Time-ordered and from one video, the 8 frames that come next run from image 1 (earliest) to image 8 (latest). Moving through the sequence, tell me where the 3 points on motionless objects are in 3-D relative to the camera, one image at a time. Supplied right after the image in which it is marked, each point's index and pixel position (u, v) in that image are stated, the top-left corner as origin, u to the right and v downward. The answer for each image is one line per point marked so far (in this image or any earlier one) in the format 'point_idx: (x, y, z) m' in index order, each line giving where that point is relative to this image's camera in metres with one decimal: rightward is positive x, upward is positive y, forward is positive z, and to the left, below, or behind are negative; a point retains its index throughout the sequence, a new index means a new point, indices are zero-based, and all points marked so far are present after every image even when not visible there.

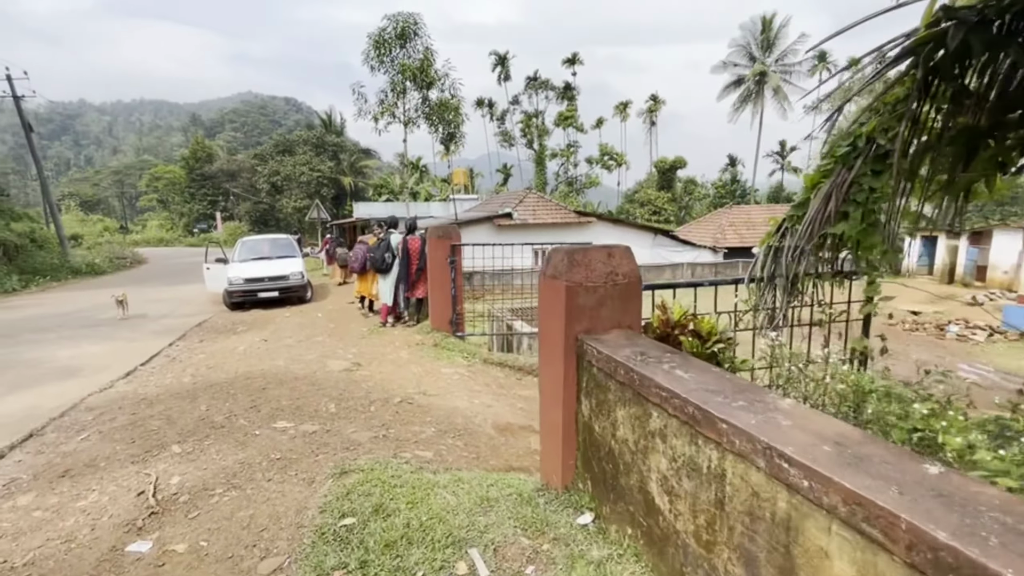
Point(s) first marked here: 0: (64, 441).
0: (-3.2, -1.1, +3.5) m
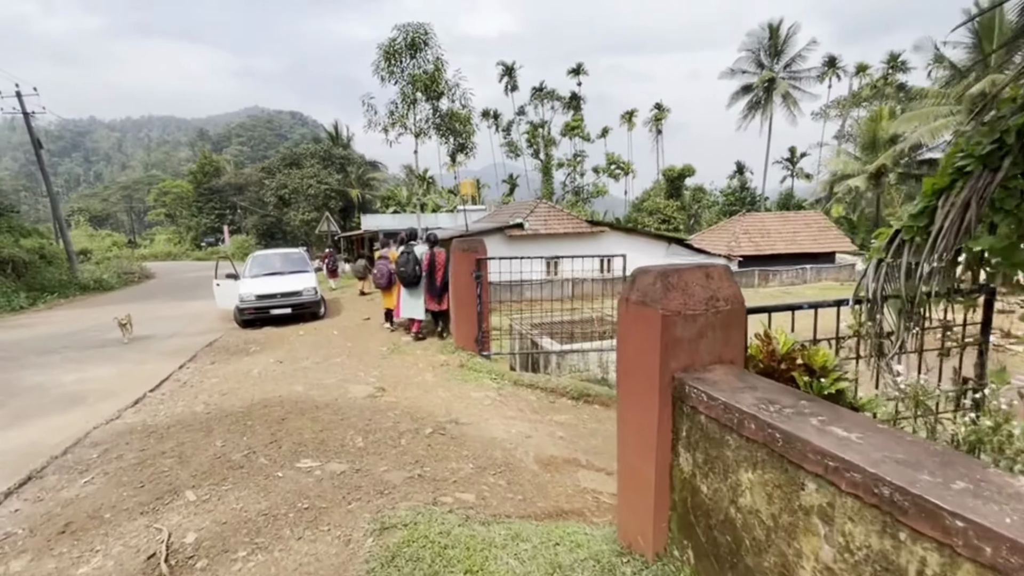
0: (-2.9, -1.3, +3.1) m
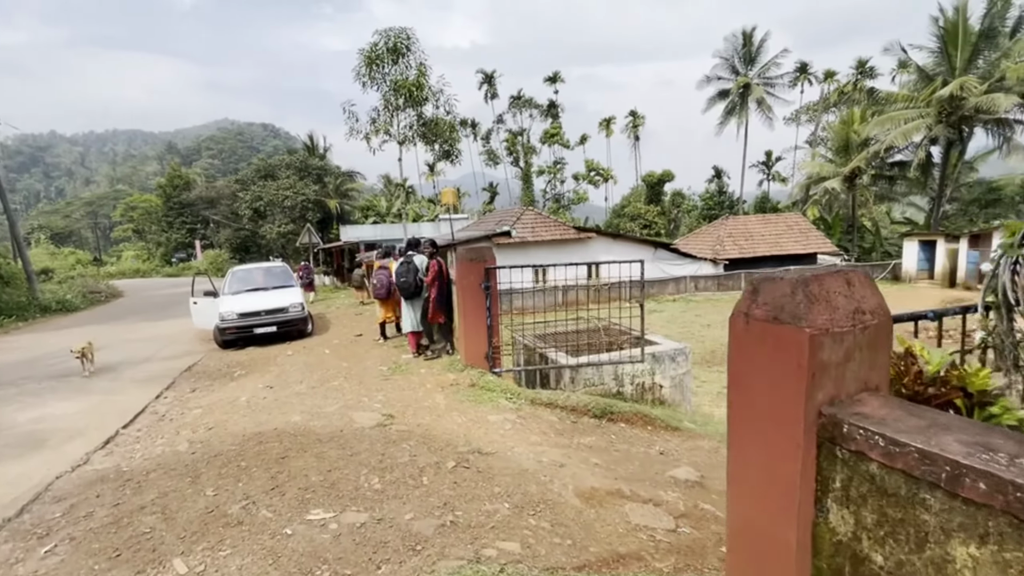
0: (-2.6, -1.4, +2.5) m
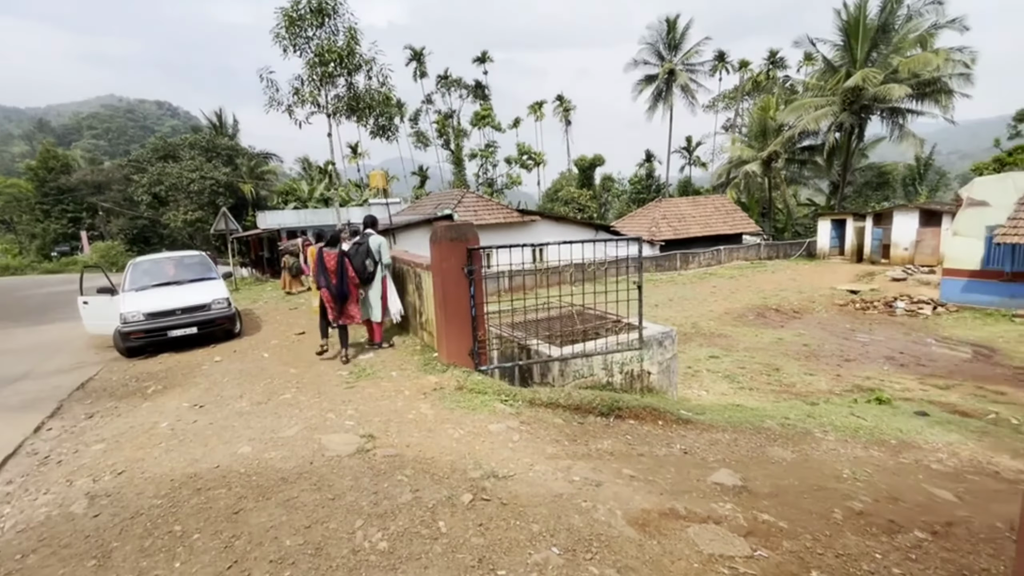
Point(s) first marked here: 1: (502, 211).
0: (-2.2, -1.4, +1.5) m
1: (-0.4, +3.2, +19.8) m
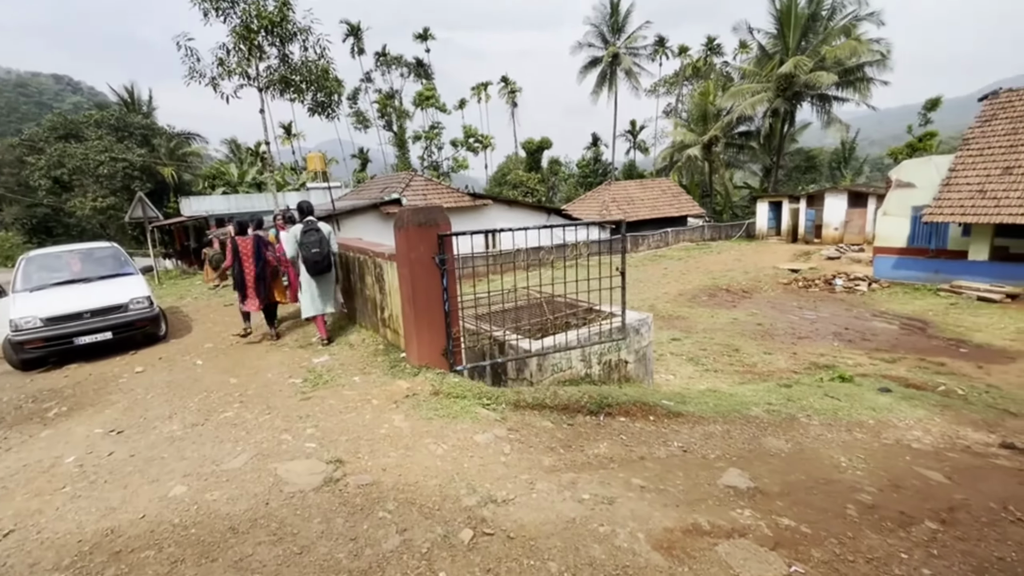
0: (-2.0, -1.5, +0.8) m
1: (-2.4, +3.7, +19.0) m
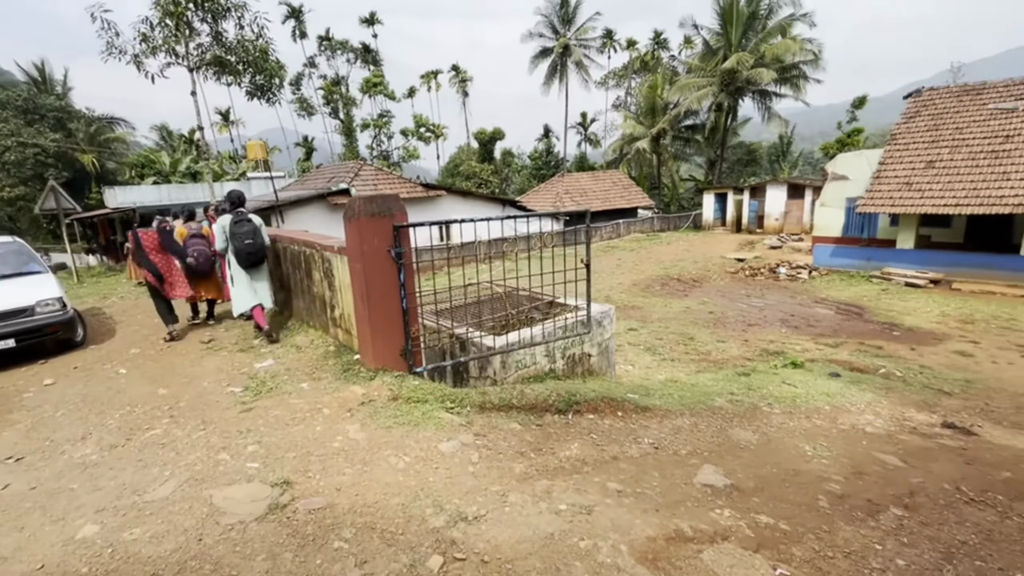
0: (-2.0, -1.5, +0.4) m
1: (-4.2, +4.0, +18.4) m
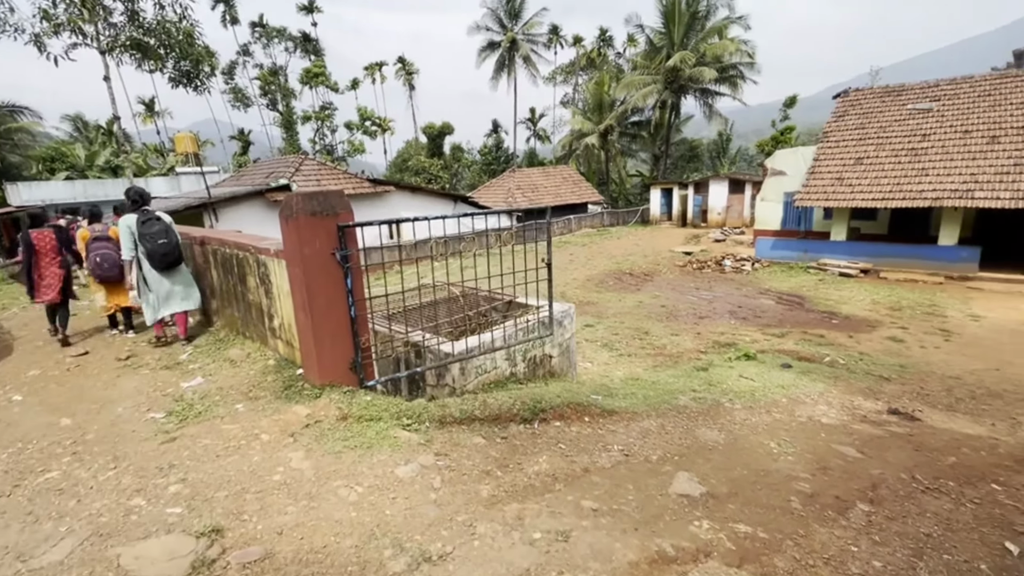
0: (-1.9, -1.6, 0.0) m
1: (-6.0, +4.0, +17.6) m
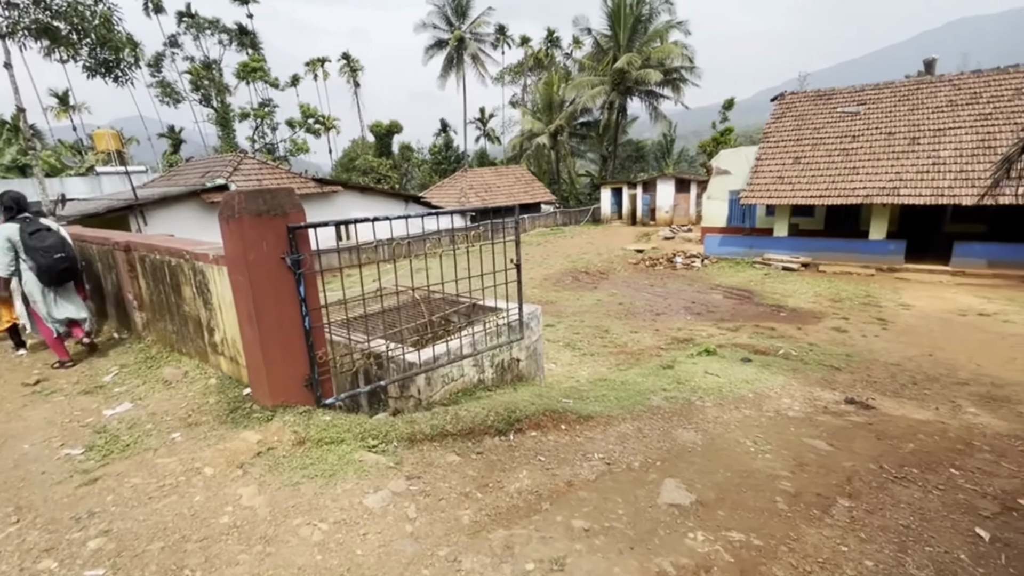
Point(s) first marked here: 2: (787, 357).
0: (-1.7, -1.7, -0.4) m
1: (-7.6, +3.8, +16.7) m
2: (+4.3, -1.1, +7.5) m
